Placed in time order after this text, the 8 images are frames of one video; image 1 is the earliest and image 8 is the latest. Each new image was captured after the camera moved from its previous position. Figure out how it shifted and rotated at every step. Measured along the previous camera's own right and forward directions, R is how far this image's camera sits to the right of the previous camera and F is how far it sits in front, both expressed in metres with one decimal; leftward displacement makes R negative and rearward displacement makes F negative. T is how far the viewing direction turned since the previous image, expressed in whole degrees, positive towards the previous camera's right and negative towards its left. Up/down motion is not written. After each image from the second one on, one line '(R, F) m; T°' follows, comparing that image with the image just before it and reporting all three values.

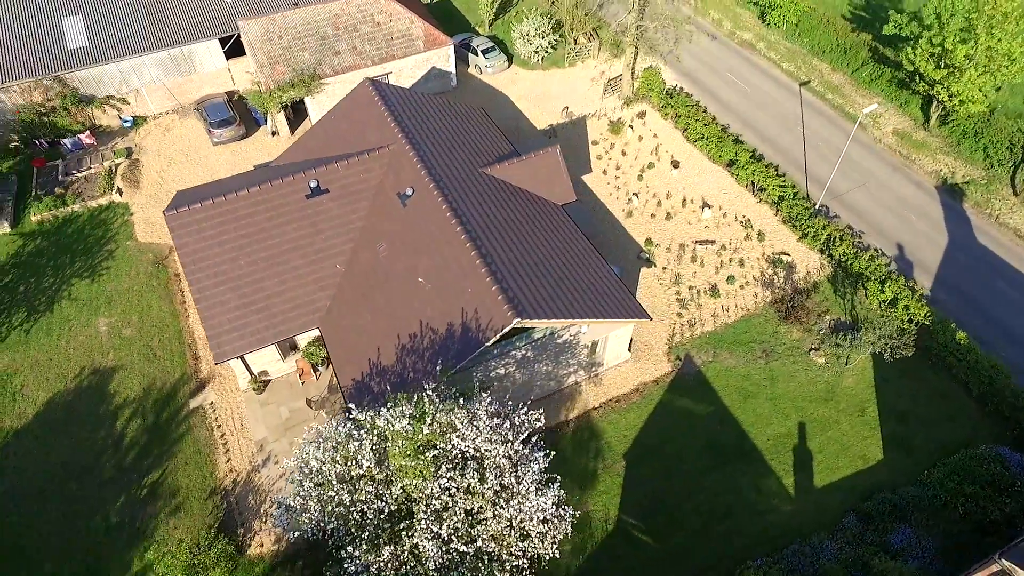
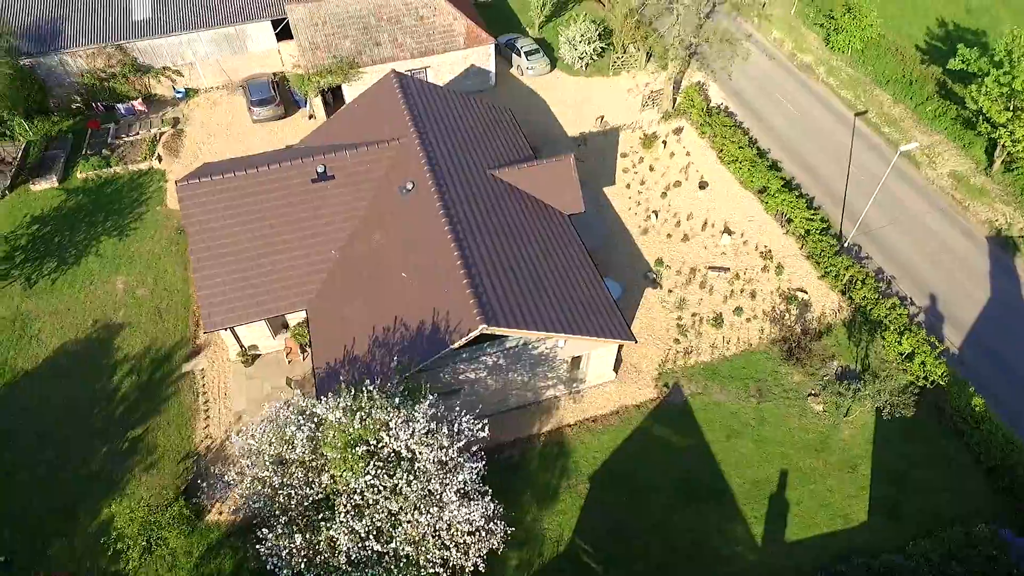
(+2.6, +0.4) m; -6°
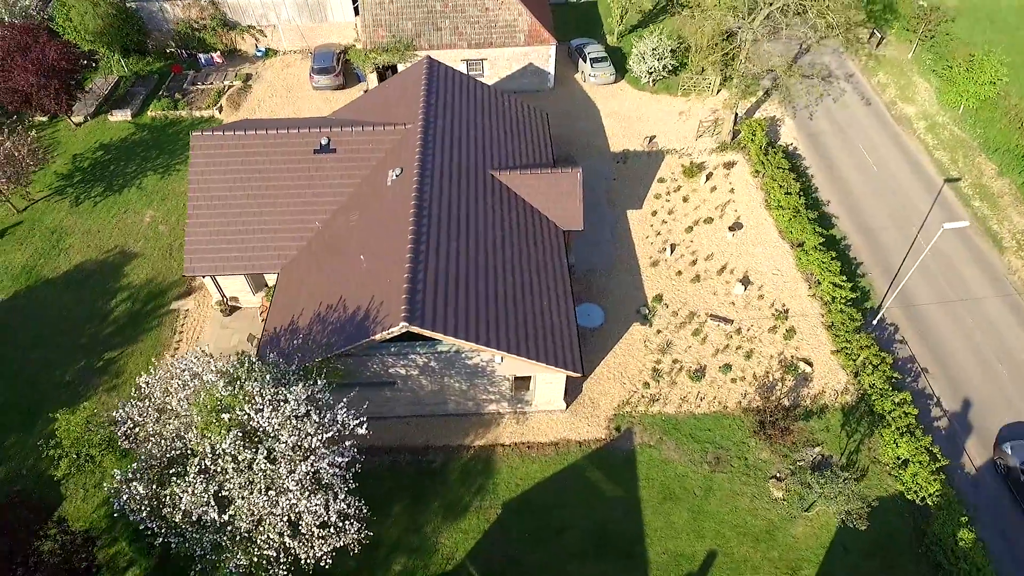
(+4.8, +1.2) m; -10°
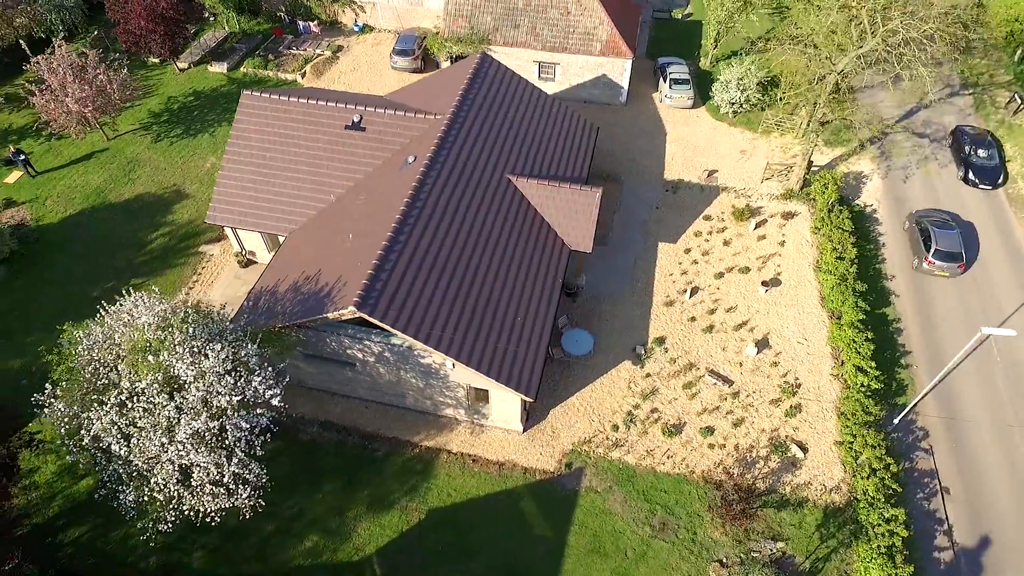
(+4.2, +1.0) m; -10°
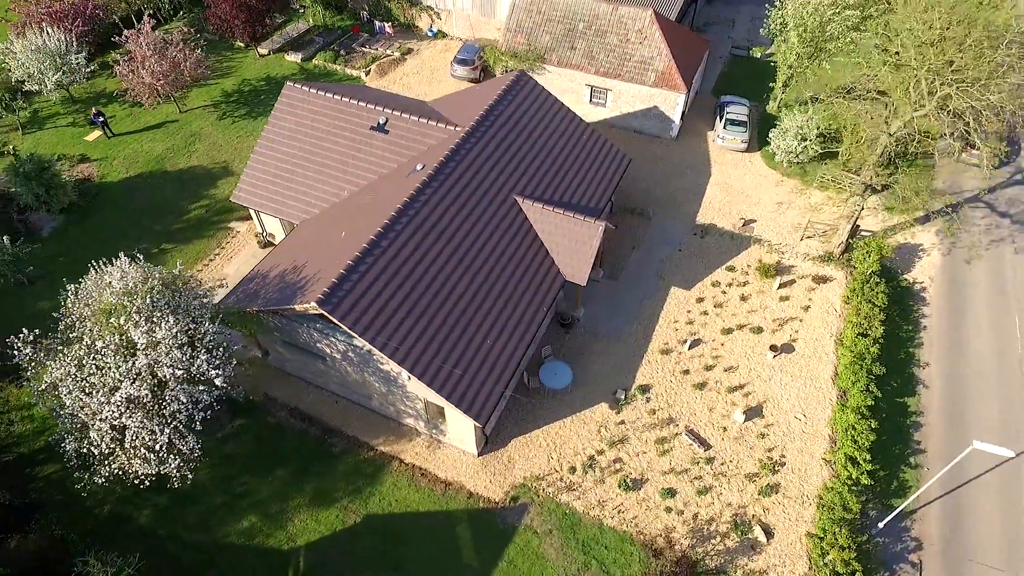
(+3.4, +0.6) m; -8°
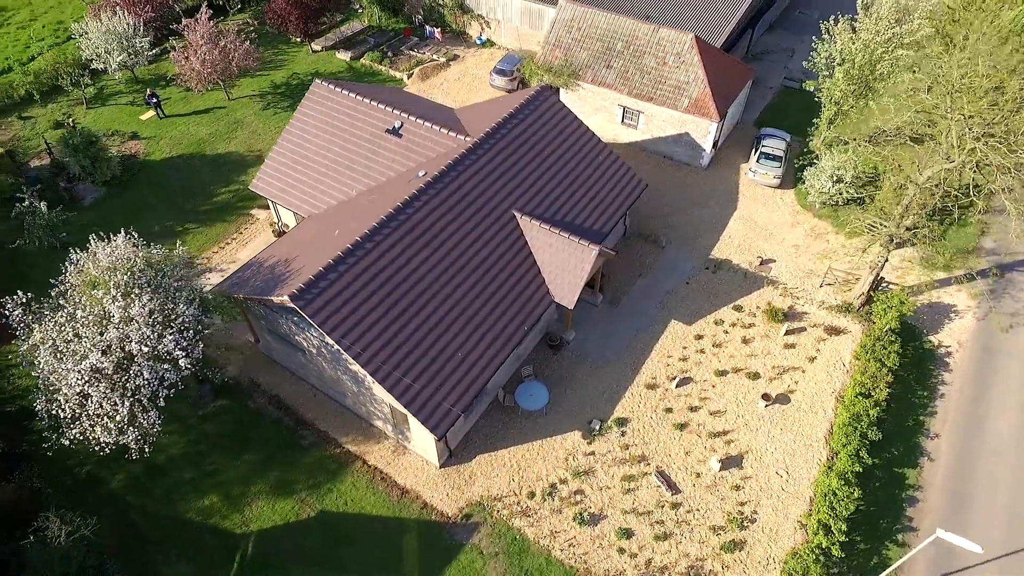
(+2.6, +0.3) m; -6°
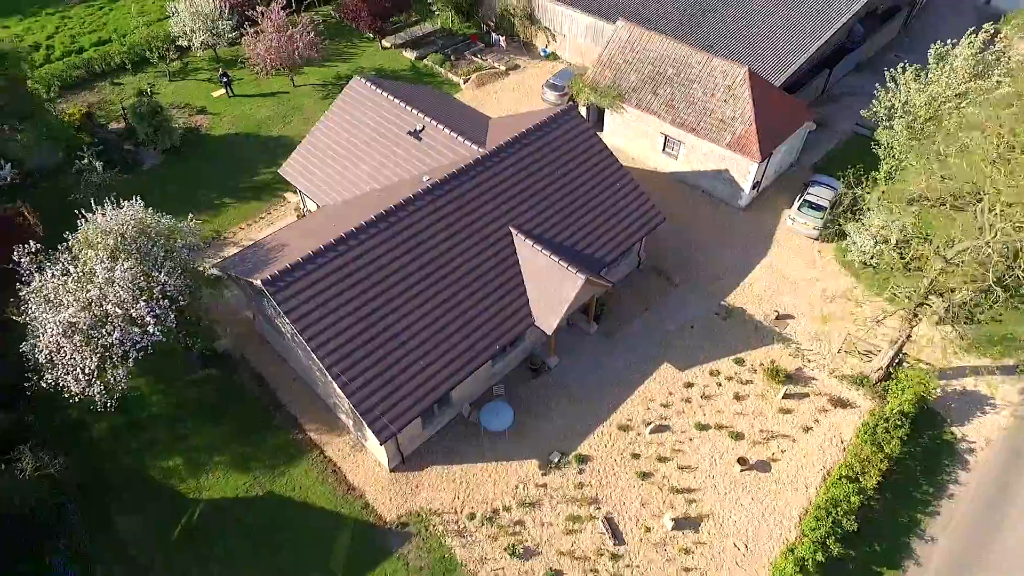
(+3.5, +0.5) m; -8°
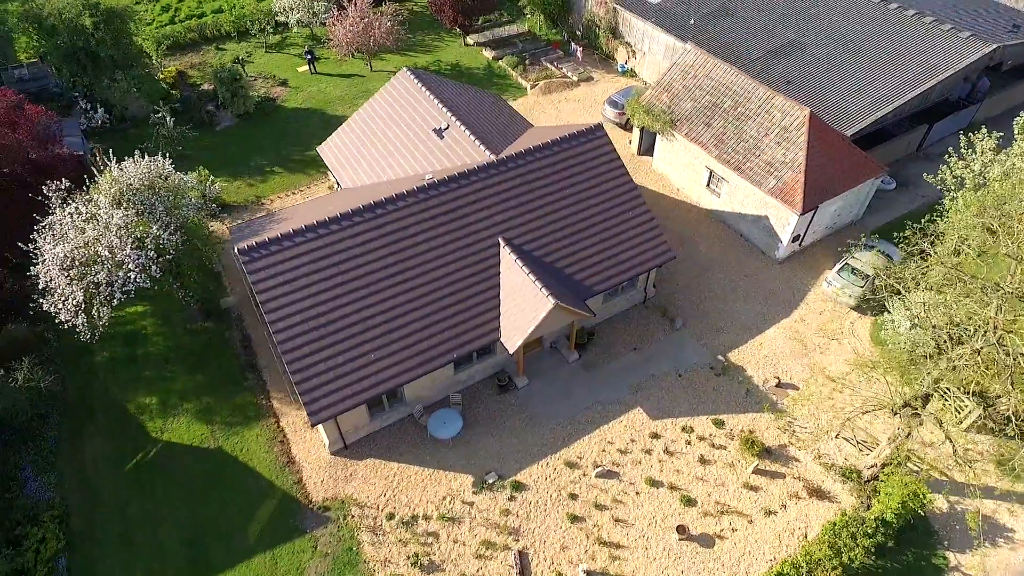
(+4.5, +0.8) m; -10°
